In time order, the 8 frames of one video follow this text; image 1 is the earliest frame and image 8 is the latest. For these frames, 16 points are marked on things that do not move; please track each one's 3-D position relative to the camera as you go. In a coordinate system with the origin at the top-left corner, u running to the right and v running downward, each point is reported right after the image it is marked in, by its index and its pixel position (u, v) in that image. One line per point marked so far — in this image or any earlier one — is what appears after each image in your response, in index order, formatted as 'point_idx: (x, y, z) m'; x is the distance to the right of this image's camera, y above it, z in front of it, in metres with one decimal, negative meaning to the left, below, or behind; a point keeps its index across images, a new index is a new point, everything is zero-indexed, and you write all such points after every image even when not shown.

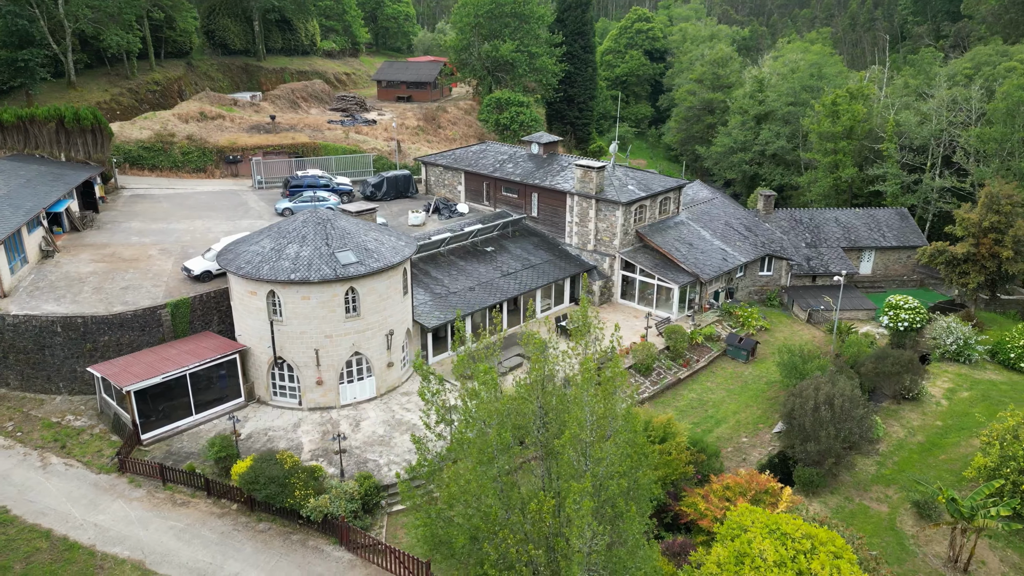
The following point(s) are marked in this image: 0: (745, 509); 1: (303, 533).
0: (+4.9, -4.4, +15.1) m
1: (-5.4, -6.4, +19.4) m
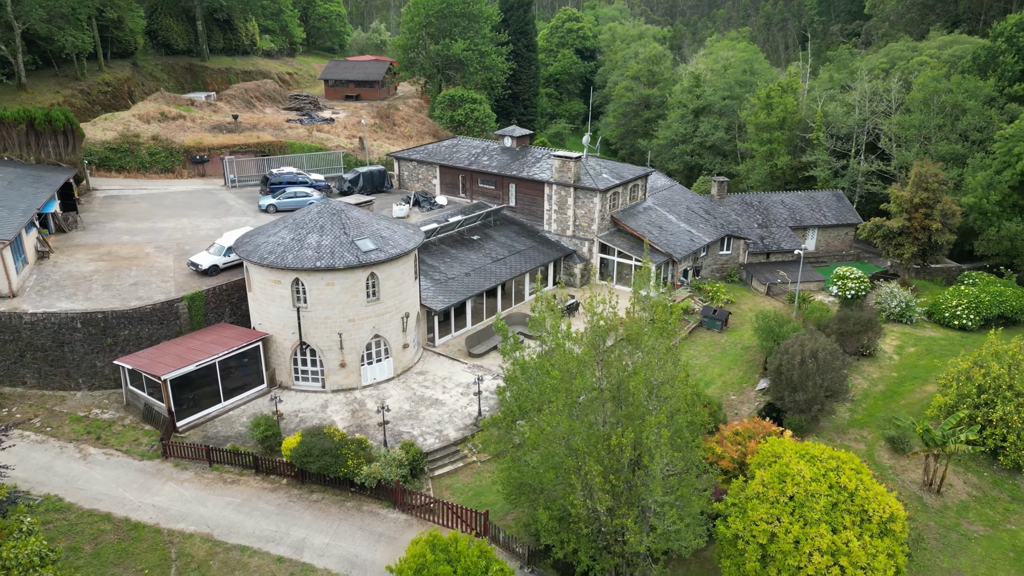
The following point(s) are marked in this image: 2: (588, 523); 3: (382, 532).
0: (+6.3, -3.5, +17.5) m
1: (-4.3, -5.9, +20.7) m
2: (+1.7, -5.0, +15.7) m
3: (-3.4, -6.4, +19.6) m
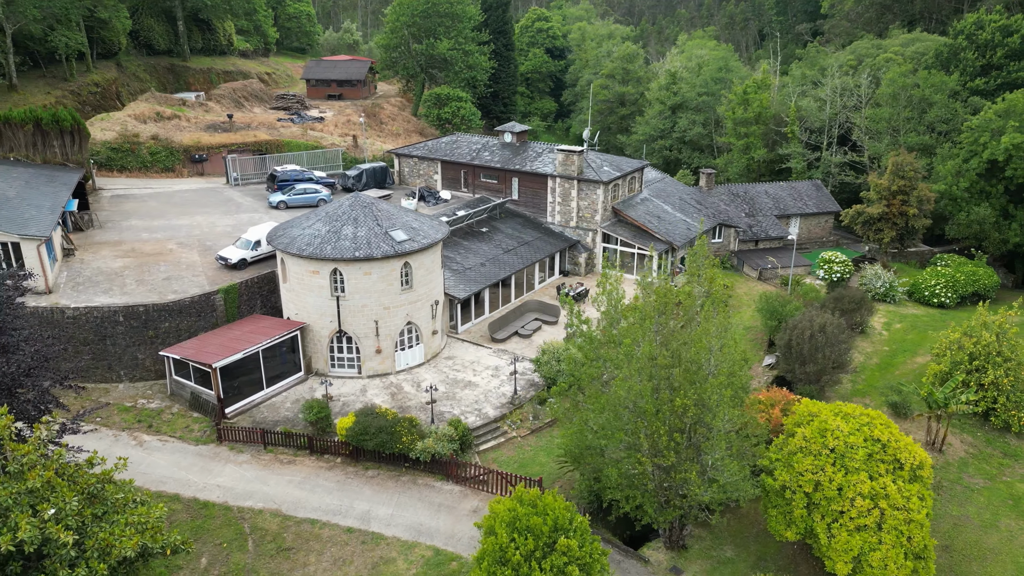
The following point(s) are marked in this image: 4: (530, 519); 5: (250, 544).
0: (+7.8, -2.8, +19.3) m
1: (-3.0, -5.5, +21.8) m
2: (+3.3, -4.4, +17.1) m
3: (-2.0, -6.0, +20.7) m
4: (+0.4, -4.7, +15.0) m
5: (-6.7, -6.5, +18.9) m
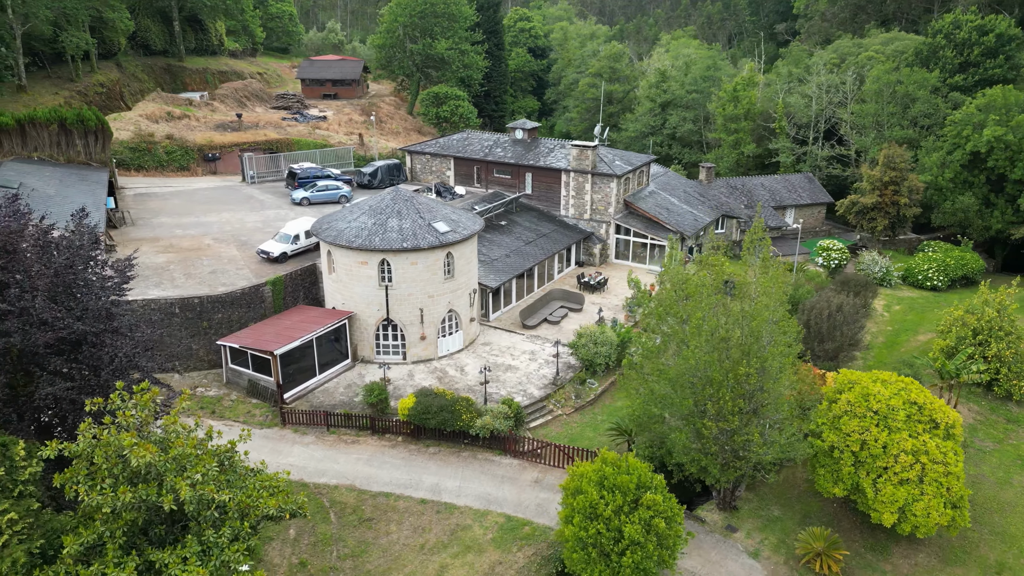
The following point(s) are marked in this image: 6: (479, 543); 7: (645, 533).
0: (+9.5, -2.2, +21.0) m
1: (-1.3, -5.0, +23.1) m
2: (+5.2, -3.9, +18.7) m
3: (-0.3, -5.5, +22.0) m
4: (+2.4, -4.2, +16.5) m
5: (-4.8, -6.2, +20.0) m
6: (-0.8, -6.6, +19.3) m
7: (+3.0, -5.3, +16.1) m
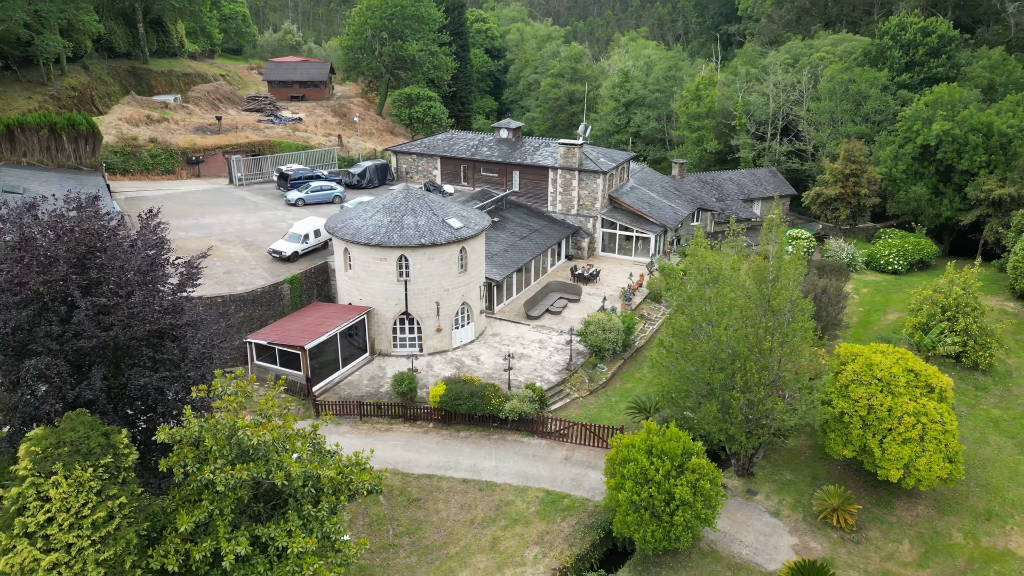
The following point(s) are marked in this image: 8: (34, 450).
0: (+10.4, -1.6, +23.1) m
1: (-0.4, -4.8, +24.4) m
2: (+6.3, -3.4, +20.4) m
3: (+0.7, -5.2, +23.4) m
4: (+3.7, -3.8, +18.0) m
5: (-3.7, -6.0, +21.0) m
6: (+0.4, -6.3, +20.6) m
7: (+4.4, -4.9, +17.7) m
8: (-8.8, -3.0, +13.8) m
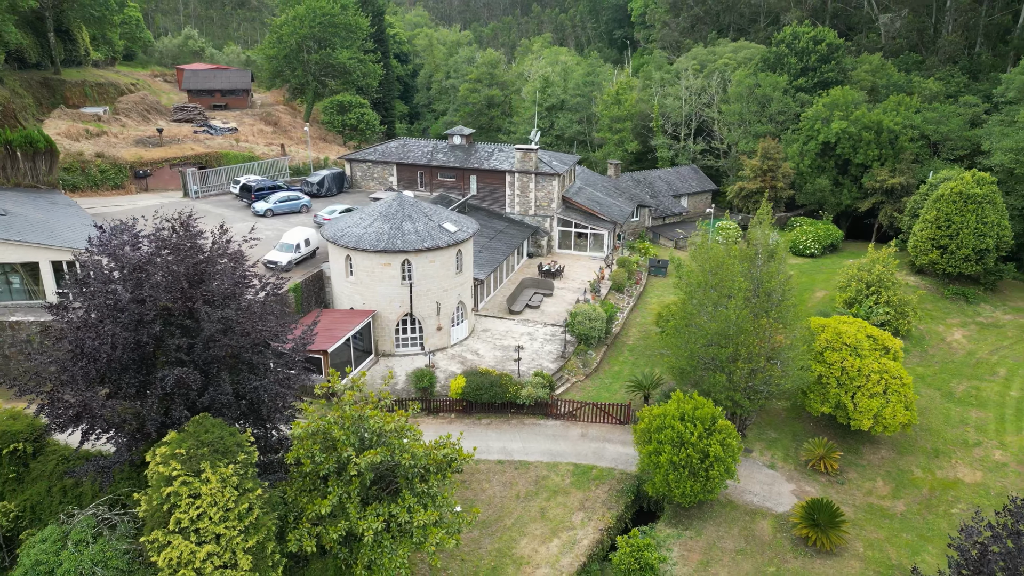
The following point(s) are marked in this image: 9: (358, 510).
0: (+10.9, -1.0, +26.8) m
1: (+0.2, -4.6, +26.5) m
2: (+7.4, -2.9, +23.6) m
3: (+1.4, -5.0, +25.7) m
4: (+5.2, -3.5, +20.9) m
5: (-2.5, -6.0, +22.7) m
6: (+1.6, -6.2, +23.0) m
7: (+5.9, -4.5, +20.6) m
8: (-6.7, -3.3, +14.8) m
9: (-3.3, -4.7, +15.7) m
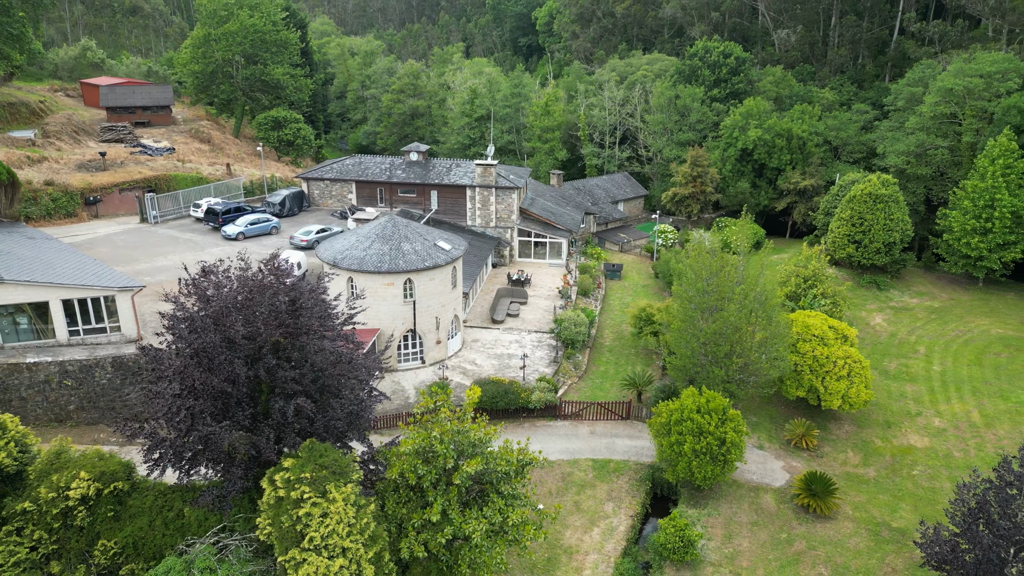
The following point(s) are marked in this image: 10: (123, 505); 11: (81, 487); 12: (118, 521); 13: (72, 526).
0: (+11.0, -0.9, +30.4) m
1: (+0.6, -5.1, +28.6) m
2: (+8.1, -3.1, +26.8) m
3: (+2.0, -5.5, +28.0) m
4: (+6.3, -3.7, +23.7) m
5: (-1.4, -6.6, +24.5) m
6: (+2.6, -6.6, +25.3) m
7: (+7.1, -4.7, +23.6) m
8: (-4.5, -4.1, +16.0) m
9: (-1.2, -5.3, +17.4) m
10: (-9.3, -5.2, +17.7) m
11: (-10.0, -4.6, +17.2) m
12: (-9.2, -5.5, +17.4) m
13: (-10.2, -5.5, +17.1) m
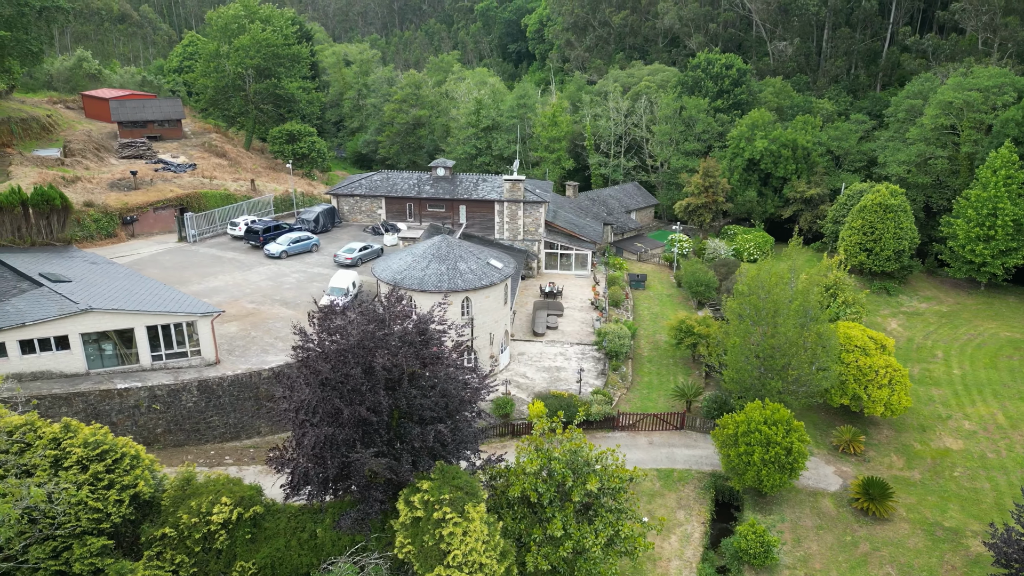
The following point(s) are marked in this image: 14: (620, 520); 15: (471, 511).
0: (+13.3, -1.5, +32.1) m
1: (+3.1, -5.8, +29.9) m
2: (+10.5, -3.7, +28.3) m
3: (+4.5, -6.2, +29.3) m
4: (+8.9, -4.3, +25.2) m
5: (+1.2, -7.4, +25.7) m
6: (+5.2, -7.3, +26.6) m
7: (+9.7, -5.3, +25.1) m
8: (-1.6, -4.8, +17.1) m
9: (+1.6, -6.1, +18.6) m
10: (-6.4, -6.0, +18.6) m
11: (-7.1, -5.5, +18.1) m
12: (-6.4, -6.3, +18.3) m
13: (-7.3, -6.4, +18.0) m
14: (+2.9, -6.0, +19.4) m
15: (-1.0, -5.2, +17.1) m
